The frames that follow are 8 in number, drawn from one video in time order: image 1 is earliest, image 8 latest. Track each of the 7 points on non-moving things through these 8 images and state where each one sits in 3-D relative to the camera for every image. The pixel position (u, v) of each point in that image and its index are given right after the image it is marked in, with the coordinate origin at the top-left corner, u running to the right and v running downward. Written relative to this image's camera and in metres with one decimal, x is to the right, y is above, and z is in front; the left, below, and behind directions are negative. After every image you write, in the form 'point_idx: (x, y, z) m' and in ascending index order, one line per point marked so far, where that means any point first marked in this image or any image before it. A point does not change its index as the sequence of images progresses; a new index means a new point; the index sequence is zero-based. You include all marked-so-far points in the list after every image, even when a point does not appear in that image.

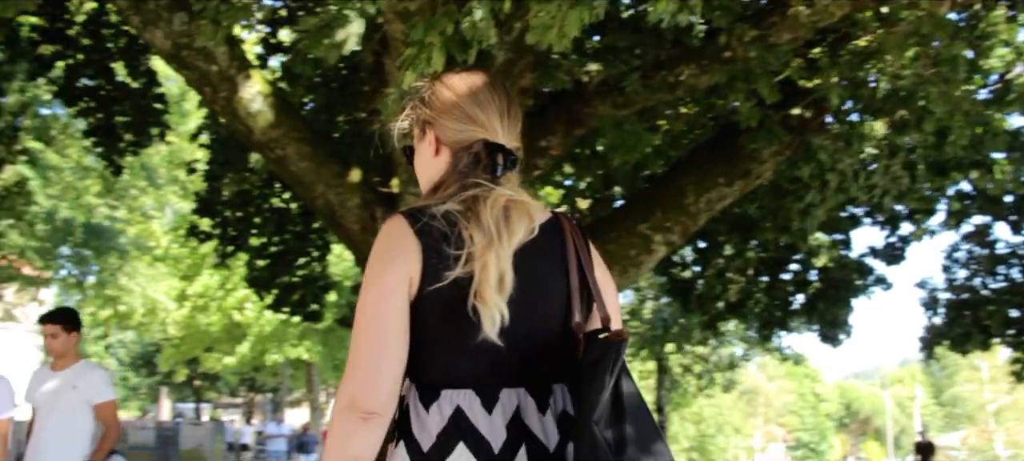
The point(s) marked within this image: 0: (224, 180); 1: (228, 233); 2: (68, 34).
0: (-3.5, +0.6, +13.6) m
1: (-3.5, -0.1, +13.8) m
2: (-5.3, +2.3, +13.2) m
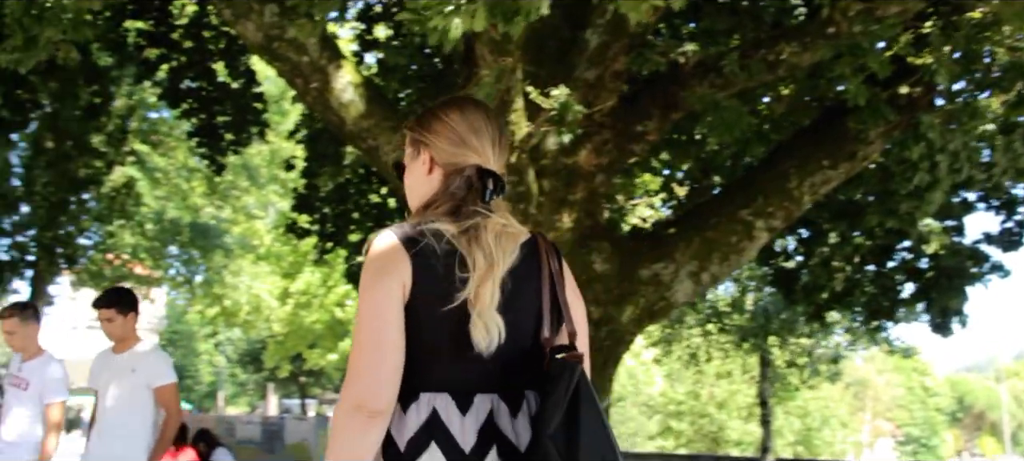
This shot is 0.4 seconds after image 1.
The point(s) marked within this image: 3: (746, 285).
0: (-2.4, +0.7, +13.8) m
1: (-2.3, 0.0, +13.9) m
2: (-4.1, +2.3, +13.5) m
3: (+4.1, -1.0, +19.5) m
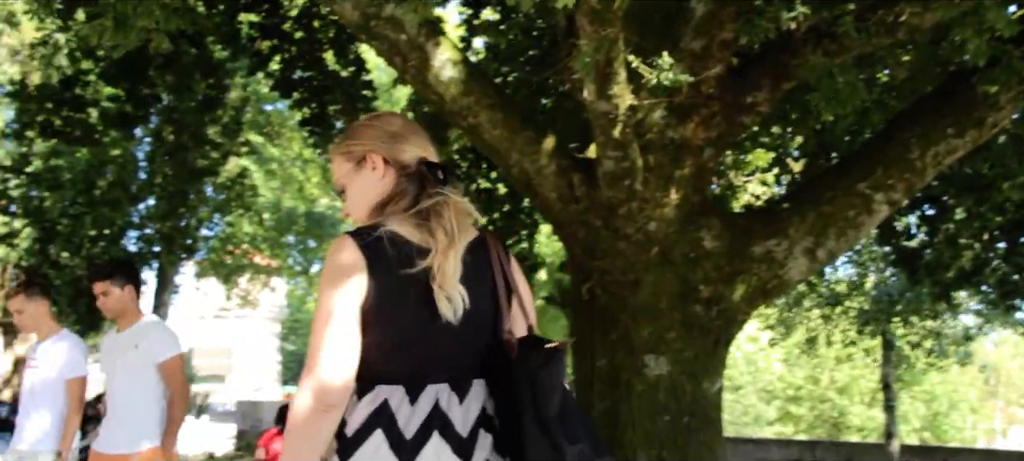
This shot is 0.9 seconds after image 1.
0: (-1.0, +0.8, +13.8) m
1: (-0.9, +0.2, +13.9) m
2: (-2.9, +2.5, +13.7) m
3: (+6.0, -0.6, +18.9) m
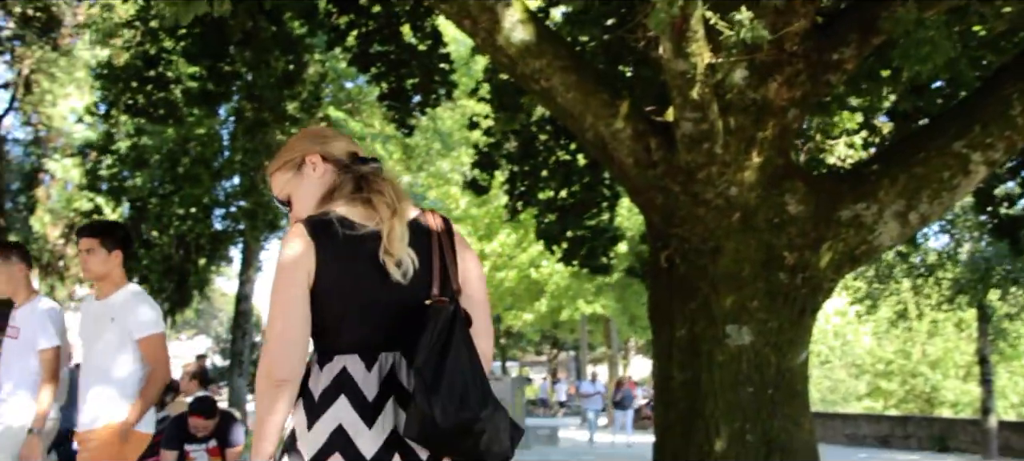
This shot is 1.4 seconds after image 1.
0: (-0.1, +1.2, +13.6) m
1: (0.0, +0.5, +13.8) m
2: (-1.9, +2.8, +13.6) m
3: (+7.4, -0.1, +18.2) m
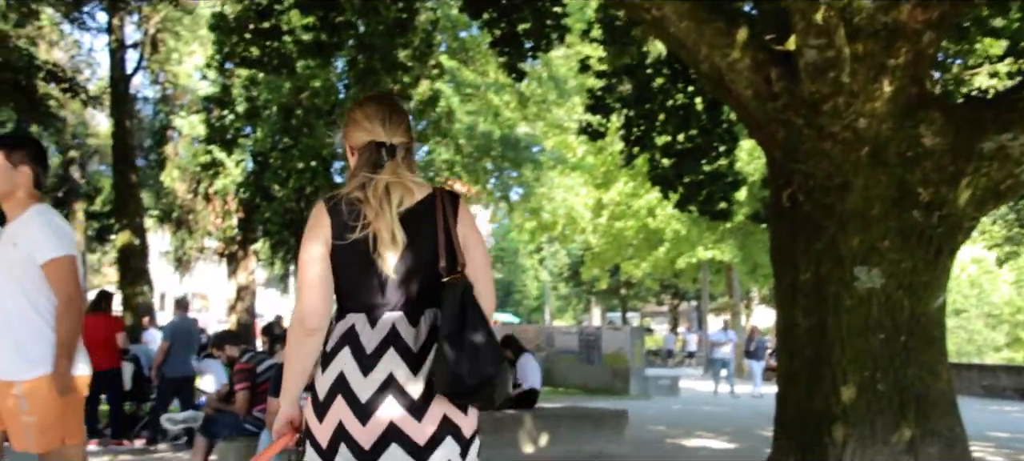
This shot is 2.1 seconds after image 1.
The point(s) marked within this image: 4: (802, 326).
0: (+1.3, +1.8, +13.2) m
1: (+1.4, +1.2, +13.4) m
2: (-0.6, +3.4, +13.3) m
3: (+9.2, +0.8, +17.0) m
4: (+1.8, -0.6, +7.0) m
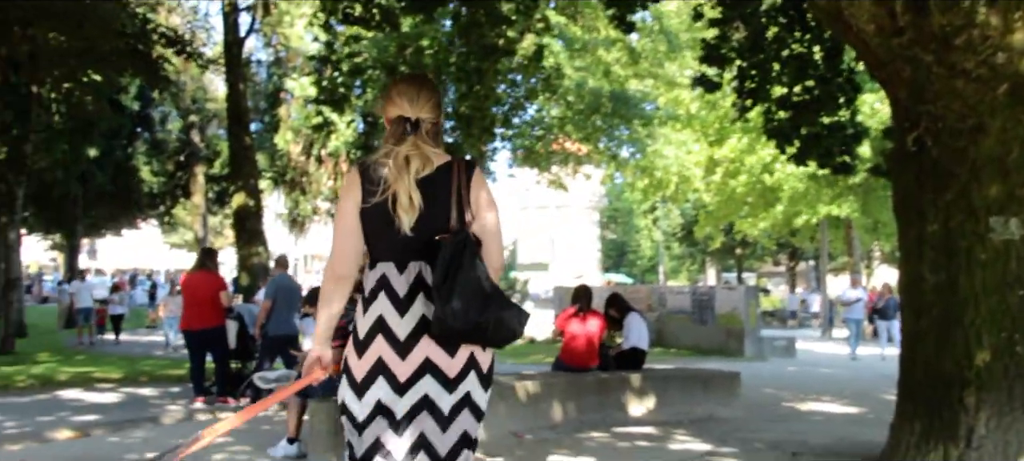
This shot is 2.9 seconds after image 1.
0: (+2.5, +2.3, +12.6) m
1: (+2.7, +1.7, +12.8) m
2: (+0.6, +4.0, +12.8) m
3: (+10.8, +1.5, +15.6) m
4: (+2.4, -0.3, +6.4) m
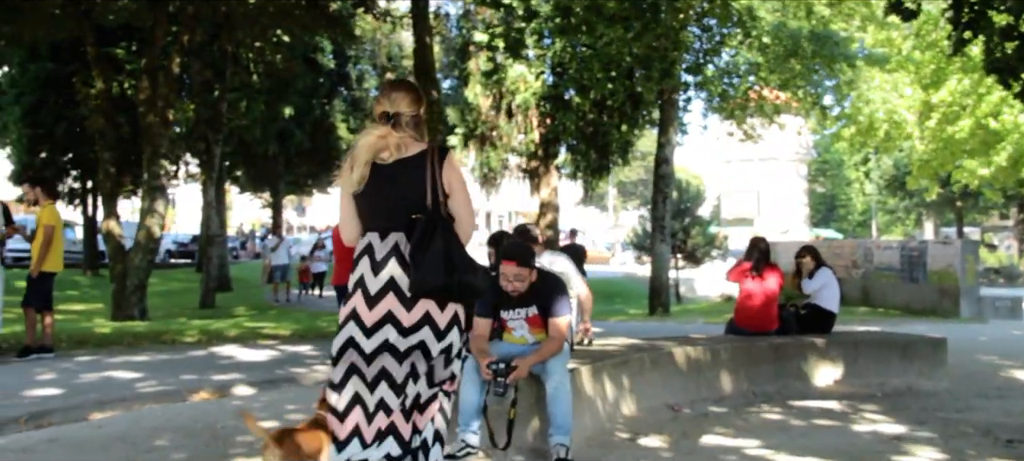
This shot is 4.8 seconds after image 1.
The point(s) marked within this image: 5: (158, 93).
0: (+4.2, +2.9, +10.9) m
1: (+4.4, +2.3, +11.1) m
2: (+2.4, +4.5, +11.5) m
3: (+12.9, +2.2, +12.4) m
4: (+3.1, 0.0, +5.0) m
5: (-5.9, +2.3, +18.5) m
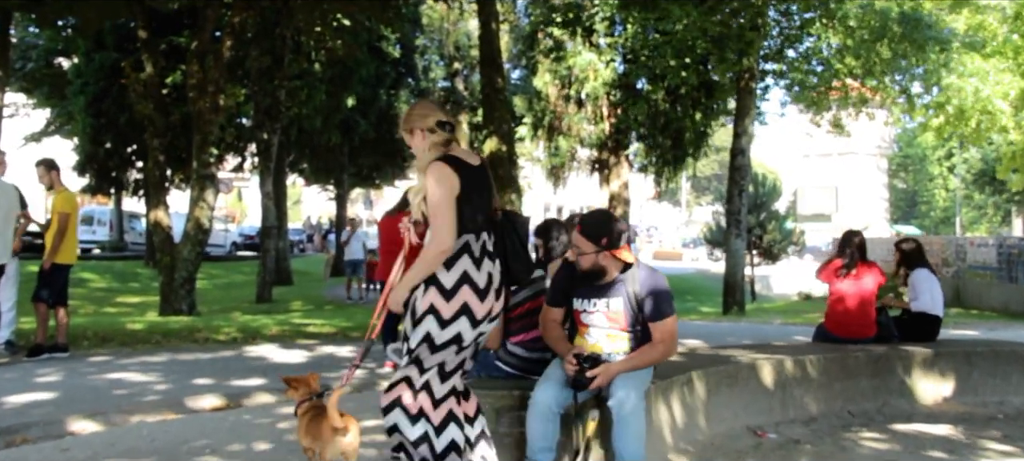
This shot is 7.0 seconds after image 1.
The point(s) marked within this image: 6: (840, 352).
0: (+4.8, +2.9, +9.5) m
1: (+5.0, +2.3, +9.7) m
2: (+3.0, +4.6, +10.1) m
3: (+13.5, +2.2, +10.4) m
4: (+3.2, 0.0, +3.7) m
5: (-4.9, +2.4, +17.7) m
6: (+2.1, -0.8, +7.1) m
